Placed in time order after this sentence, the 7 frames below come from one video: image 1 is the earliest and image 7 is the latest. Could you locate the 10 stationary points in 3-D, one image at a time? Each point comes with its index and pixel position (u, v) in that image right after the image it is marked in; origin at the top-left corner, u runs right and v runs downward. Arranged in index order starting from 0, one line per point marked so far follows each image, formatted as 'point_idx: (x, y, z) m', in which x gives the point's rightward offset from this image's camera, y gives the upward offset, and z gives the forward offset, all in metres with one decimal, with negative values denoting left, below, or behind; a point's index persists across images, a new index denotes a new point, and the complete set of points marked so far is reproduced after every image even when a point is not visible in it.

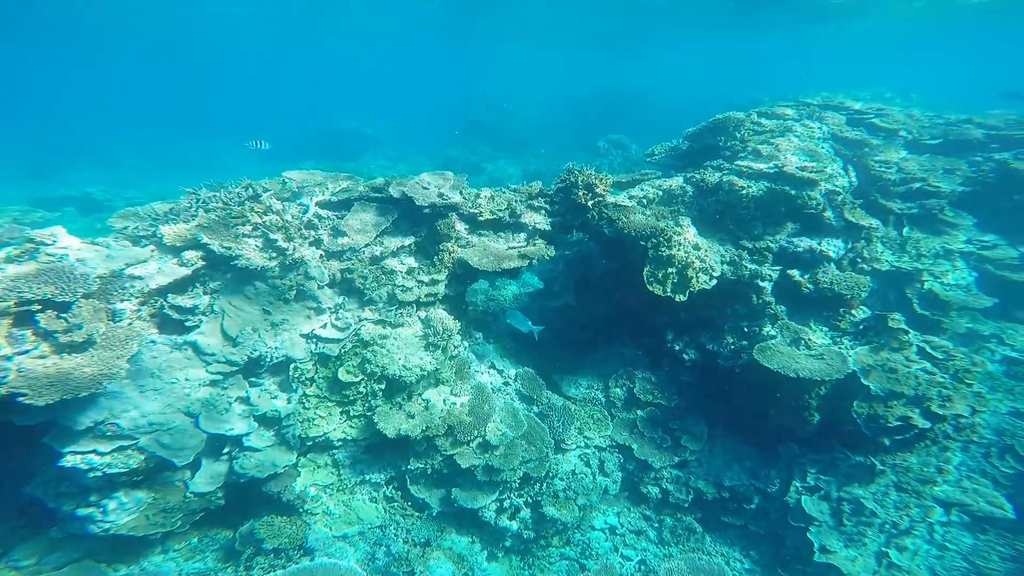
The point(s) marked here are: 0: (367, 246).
0: (-2.4, +0.7, +5.9) m
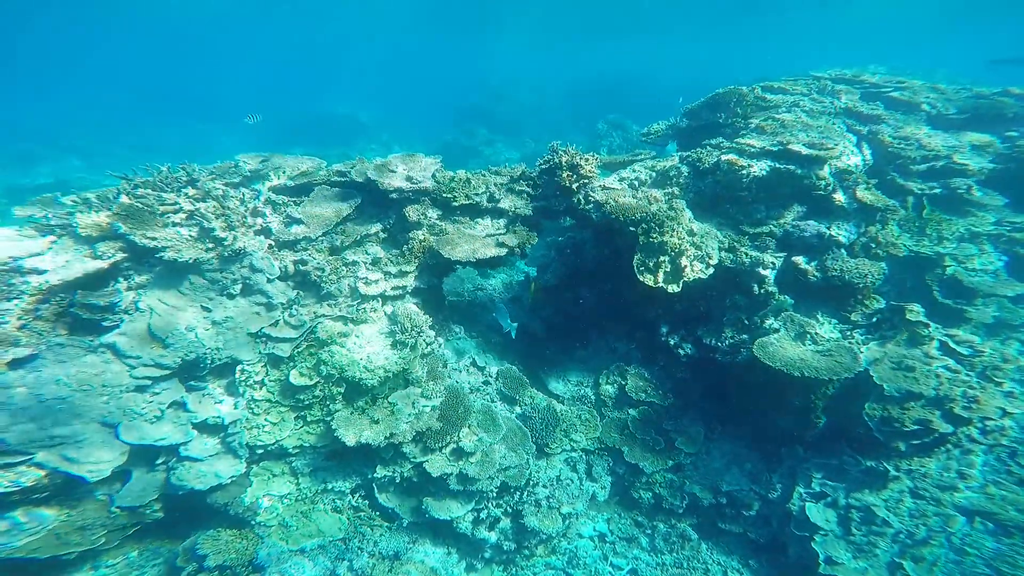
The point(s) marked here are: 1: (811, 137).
0: (-2.8, +0.8, +5.4) m
1: (+5.8, +2.9, +7.1) m
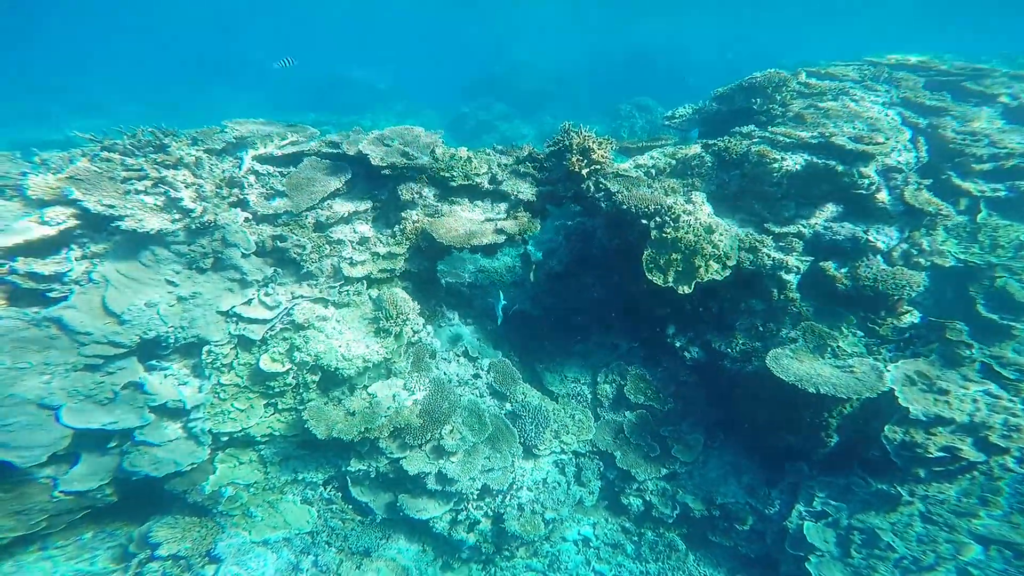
0: (-2.8, +1.1, +5.1) m
1: (+5.9, +2.7, +6.3) m
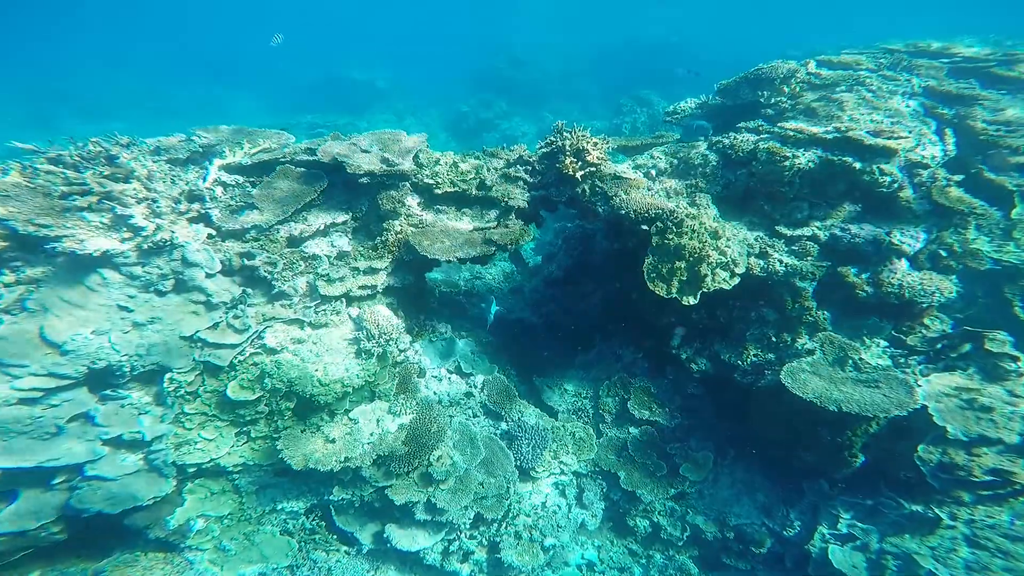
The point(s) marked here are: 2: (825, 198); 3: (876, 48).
0: (-3.0, +0.8, +4.7) m
1: (+5.7, +2.6, +5.9) m
2: (+4.6, +1.3, +5.5) m
3: (+9.8, +6.5, +10.0) m
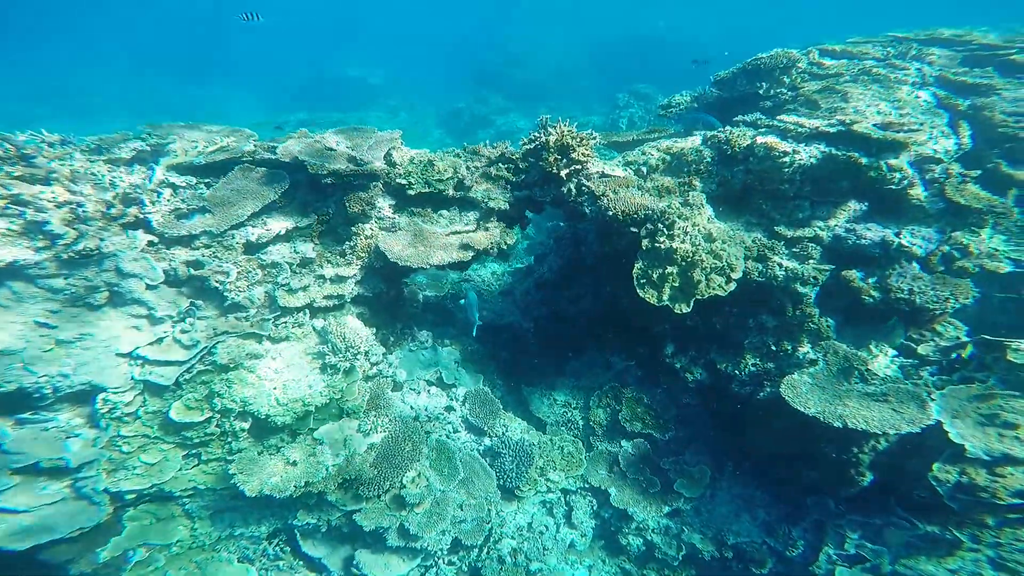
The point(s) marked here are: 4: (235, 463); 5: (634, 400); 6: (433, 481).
0: (-3.2, +0.7, +4.4) m
1: (+5.4, +2.6, +5.5) m
2: (+4.3, +1.3, +5.1) m
3: (+9.5, +6.5, +9.6) m
4: (-3.0, -1.9, +4.0) m
5: (+1.9, -1.8, +5.7) m
6: (-1.0, -2.5, +4.8) m
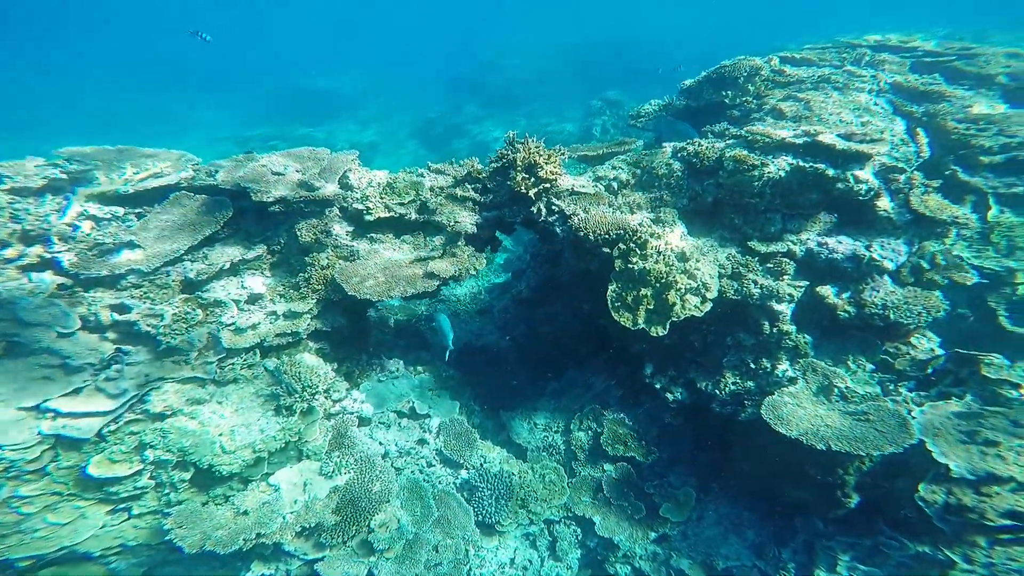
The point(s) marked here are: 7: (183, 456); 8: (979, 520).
0: (-3.6, +0.2, +4.0) m
1: (+4.9, +2.4, +5.5) m
2: (+3.9, +1.1, +5.0) m
3: (+8.7, +6.4, +9.9) m
4: (-3.3, -2.3, +3.6) m
5: (+1.5, -2.1, +5.5) m
6: (-1.3, -2.9, +4.5) m
7: (-3.1, -1.6, +3.5) m
8: (+4.7, -2.4, +3.8) m
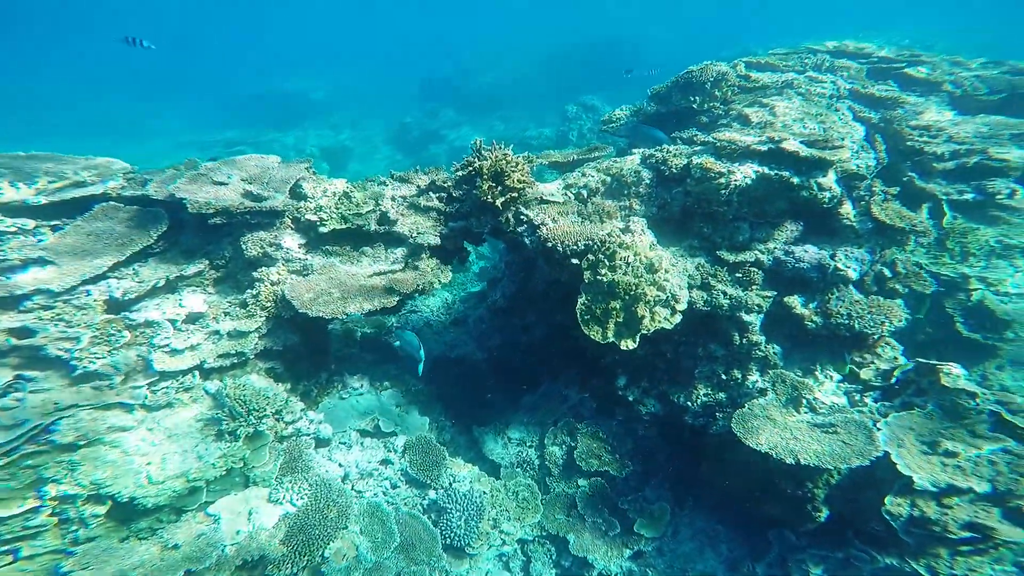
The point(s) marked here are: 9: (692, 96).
0: (-4.0, +0.1, +3.6) m
1: (+4.4, +2.3, +5.5) m
2: (+3.4, +0.9, +5.0) m
3: (+8.0, +6.2, +10.2) m
4: (-3.6, -2.5, +3.2) m
5: (+1.1, -2.2, +5.3) m
6: (-1.7, -3.1, +4.2) m
7: (-3.4, -1.8, +3.1) m
8: (+4.3, -2.5, +3.8) m
9: (+3.5, +3.6, +7.2) m
